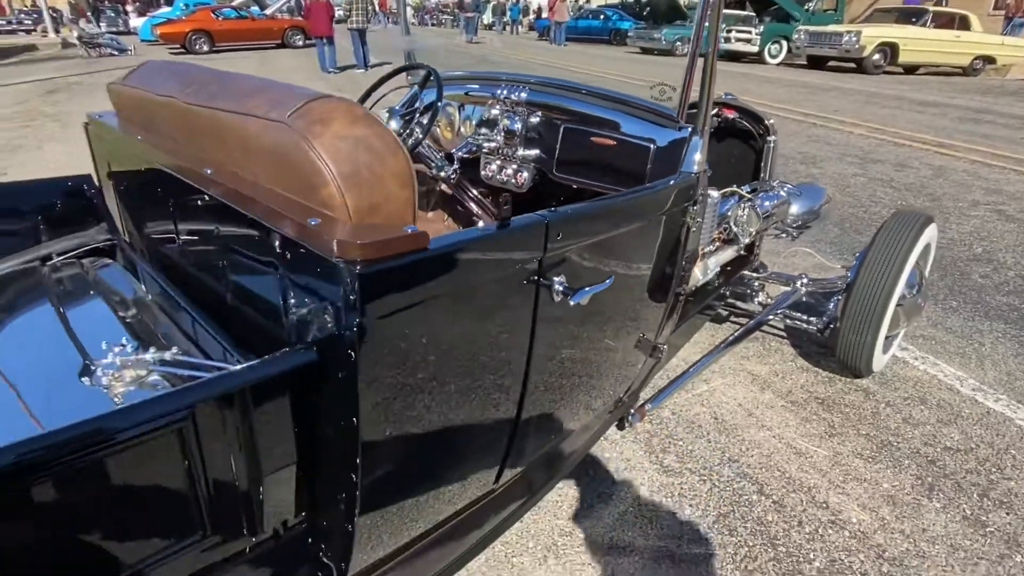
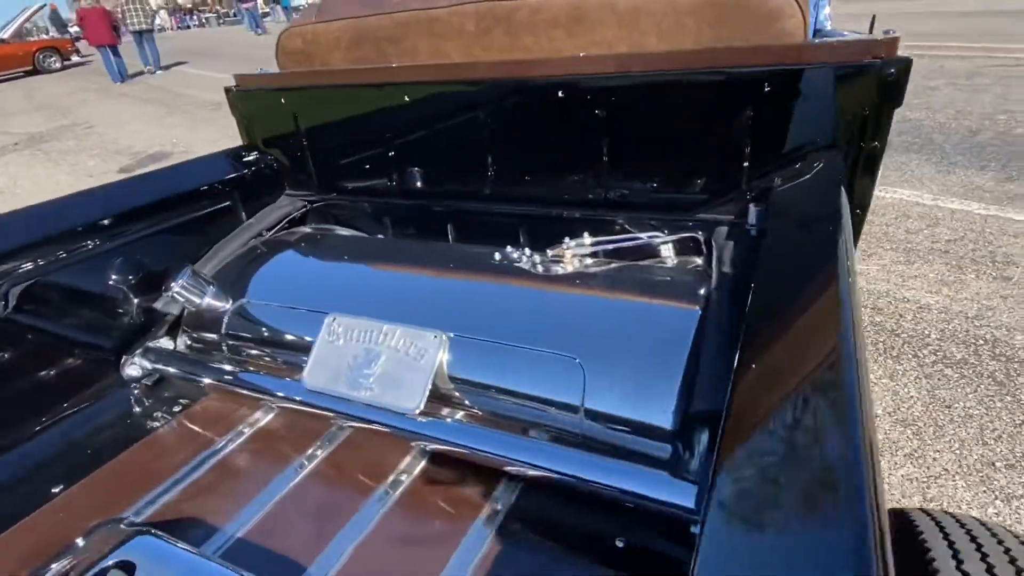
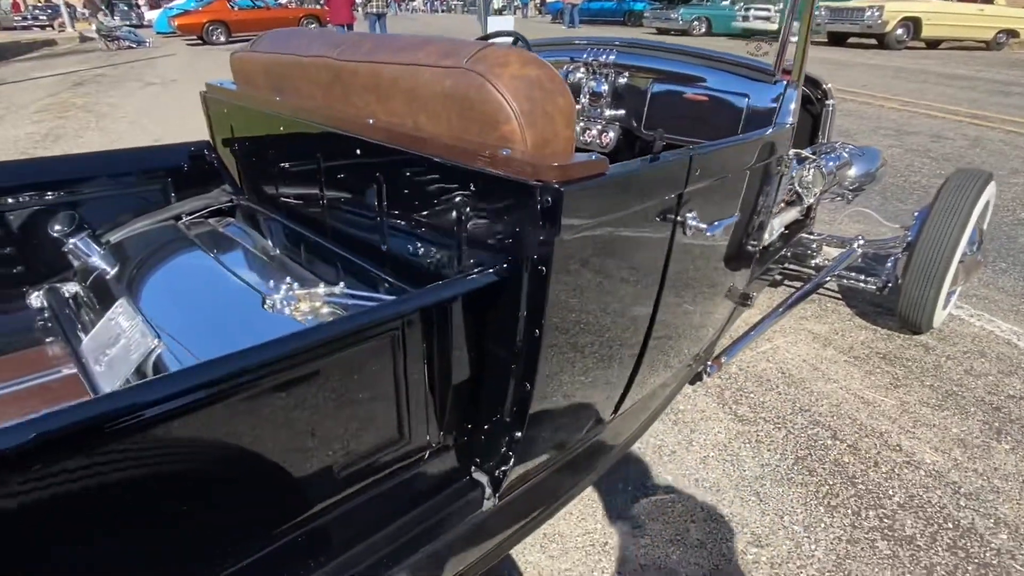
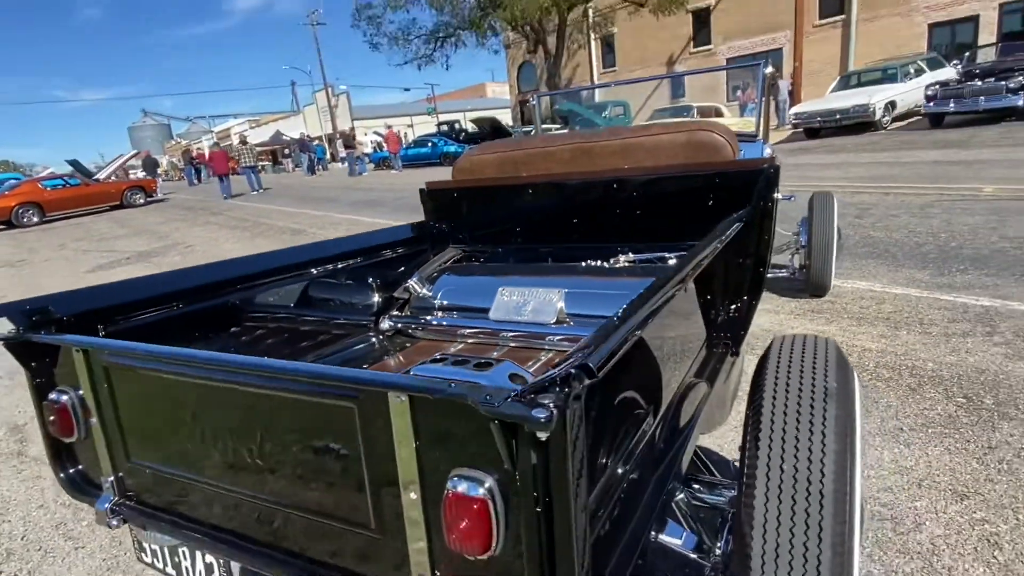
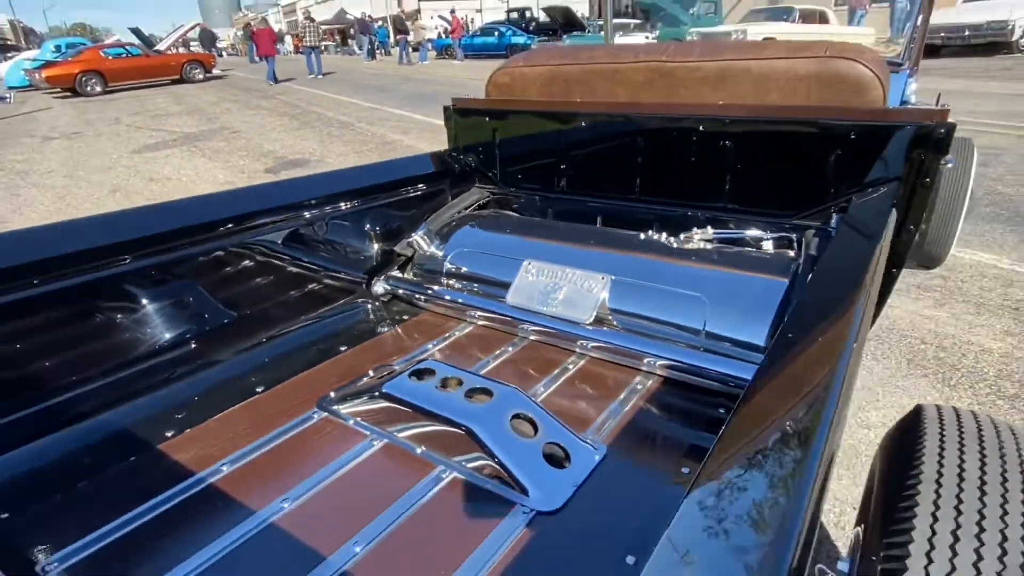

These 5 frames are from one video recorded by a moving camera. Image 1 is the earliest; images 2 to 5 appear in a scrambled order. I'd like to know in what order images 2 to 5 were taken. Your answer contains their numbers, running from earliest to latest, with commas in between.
3, 2, 5, 4
